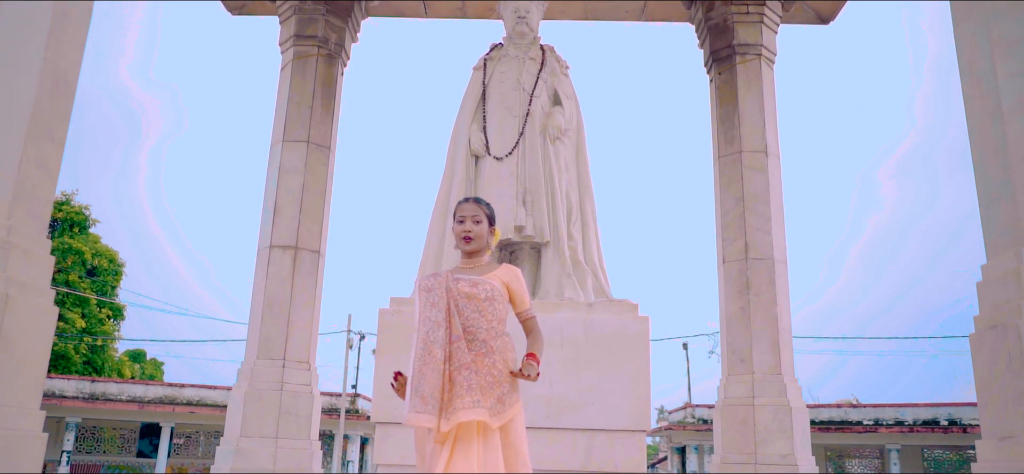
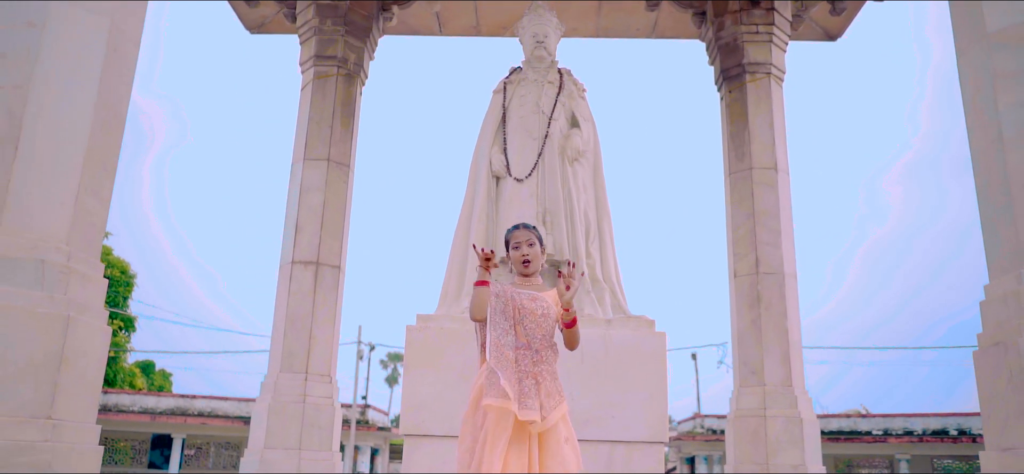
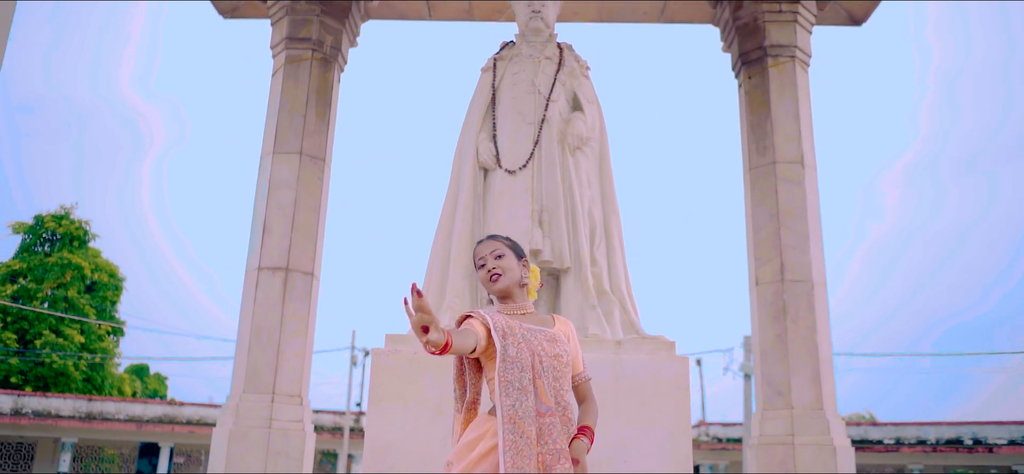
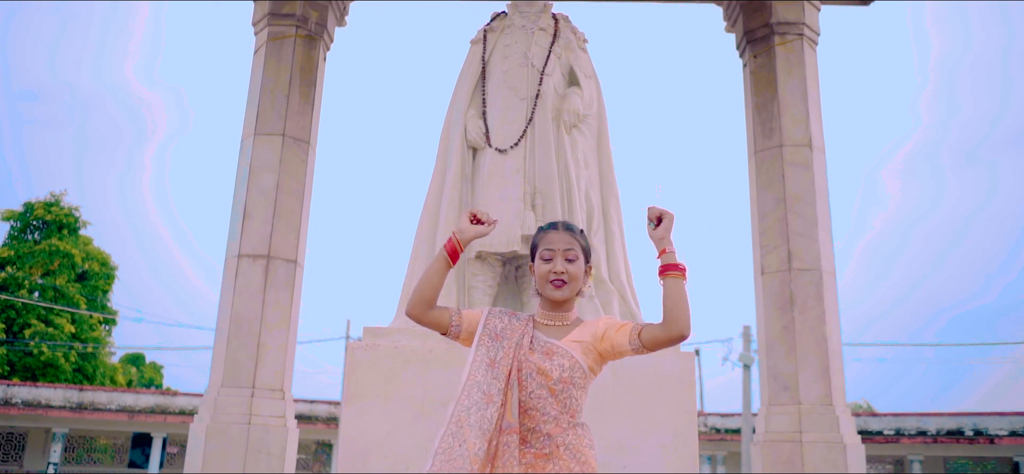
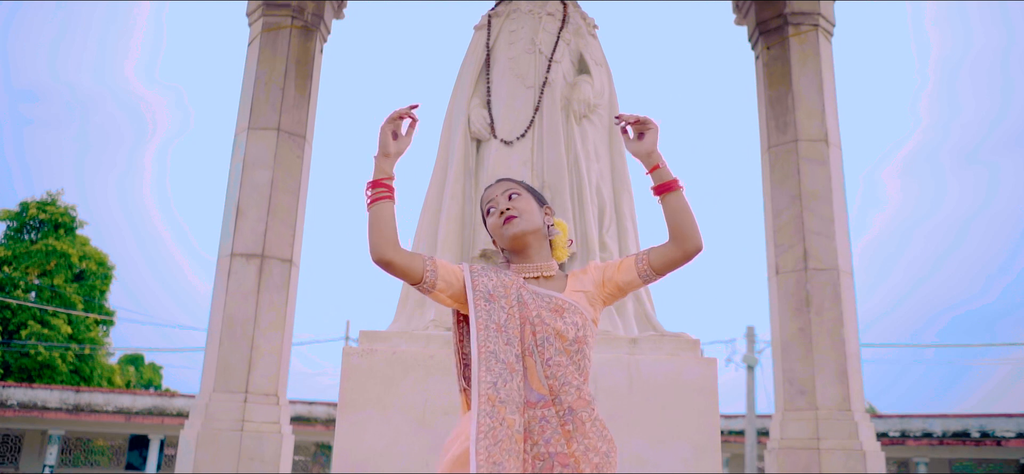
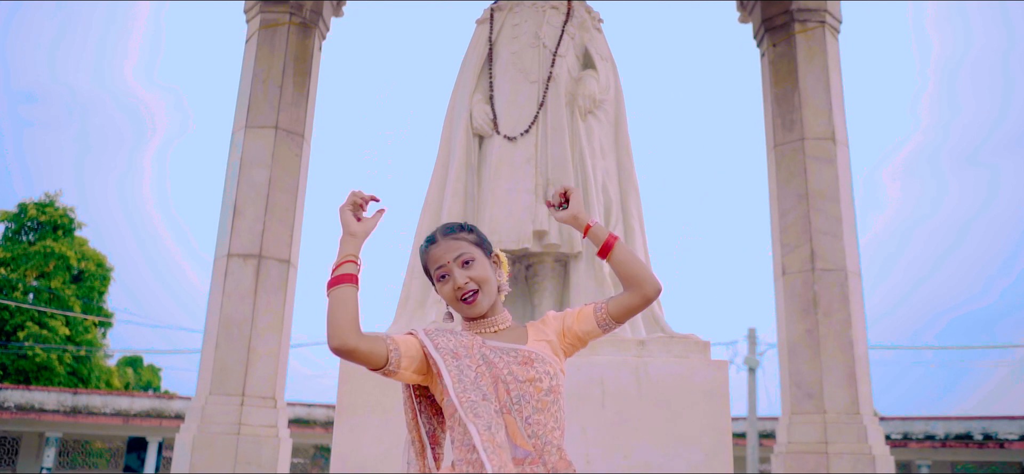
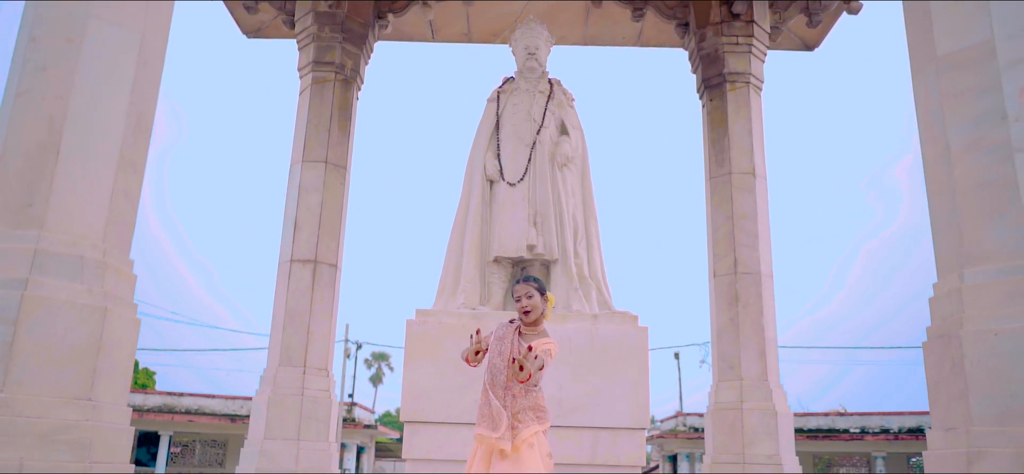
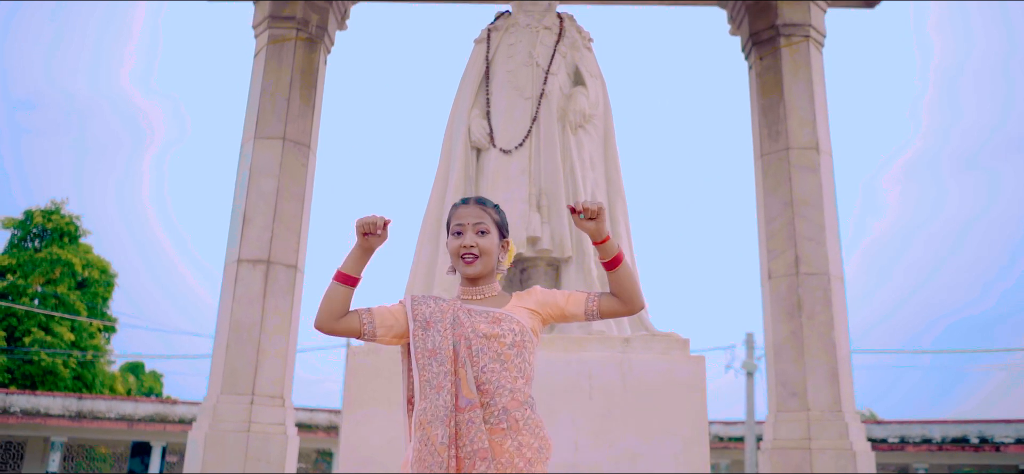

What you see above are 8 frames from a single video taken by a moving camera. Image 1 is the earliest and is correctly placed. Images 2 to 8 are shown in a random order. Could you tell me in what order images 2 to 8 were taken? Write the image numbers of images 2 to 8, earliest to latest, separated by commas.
4, 5, 6, 8, 3, 2, 7
